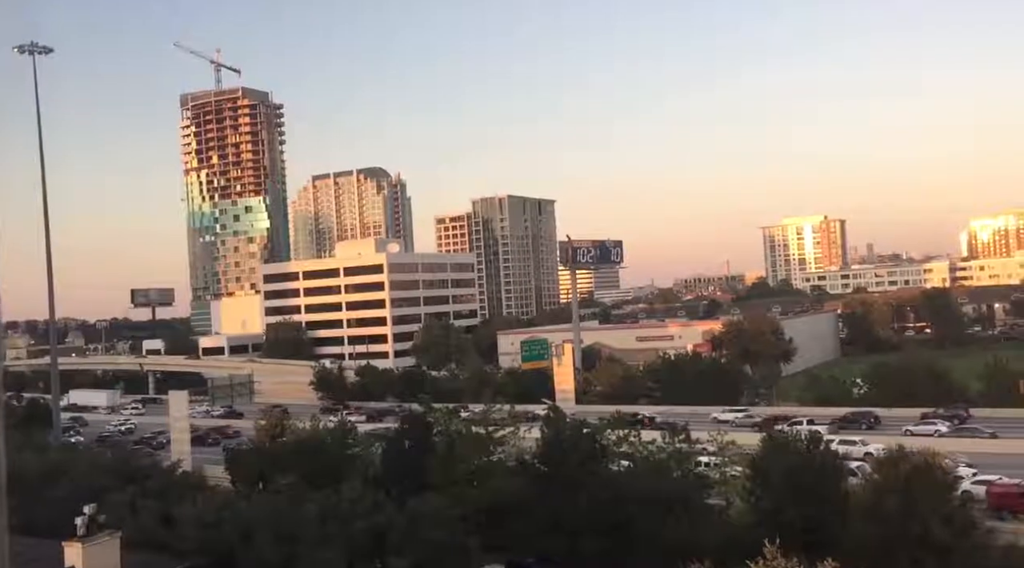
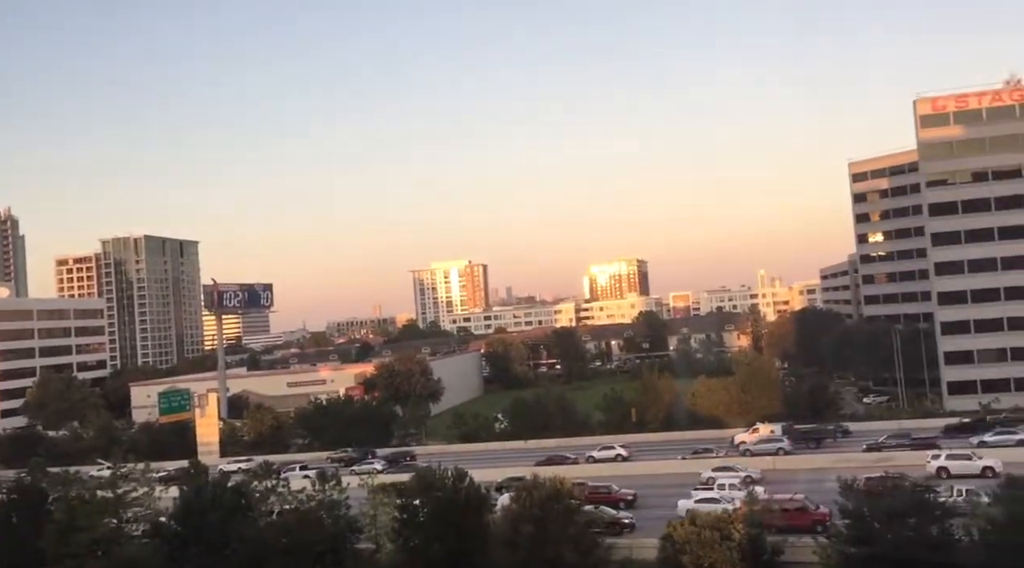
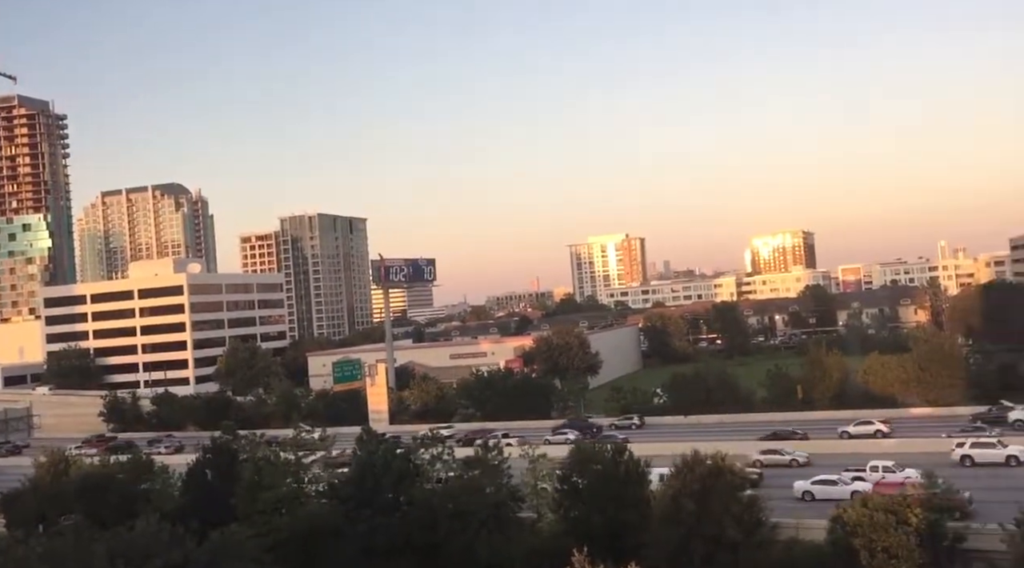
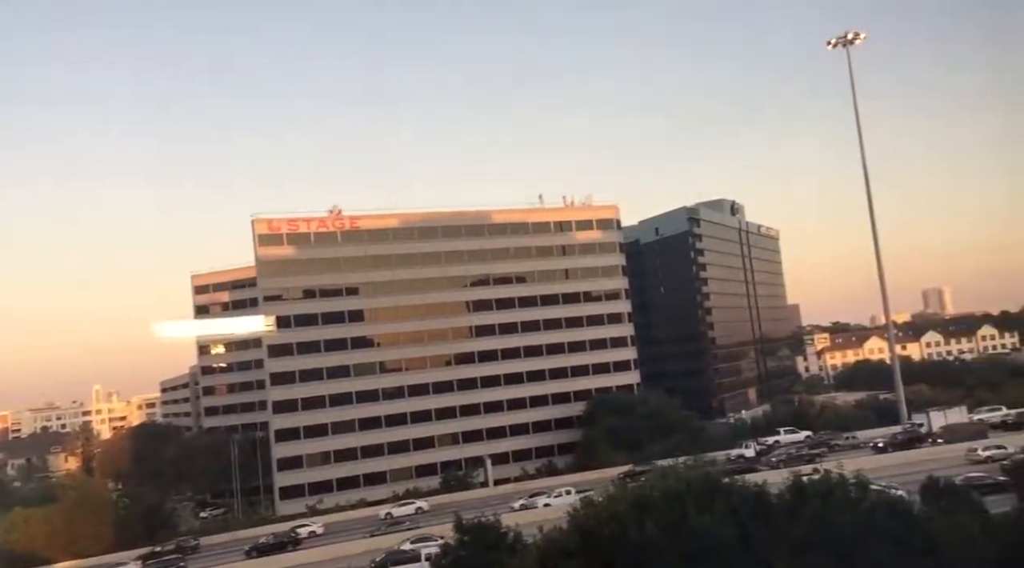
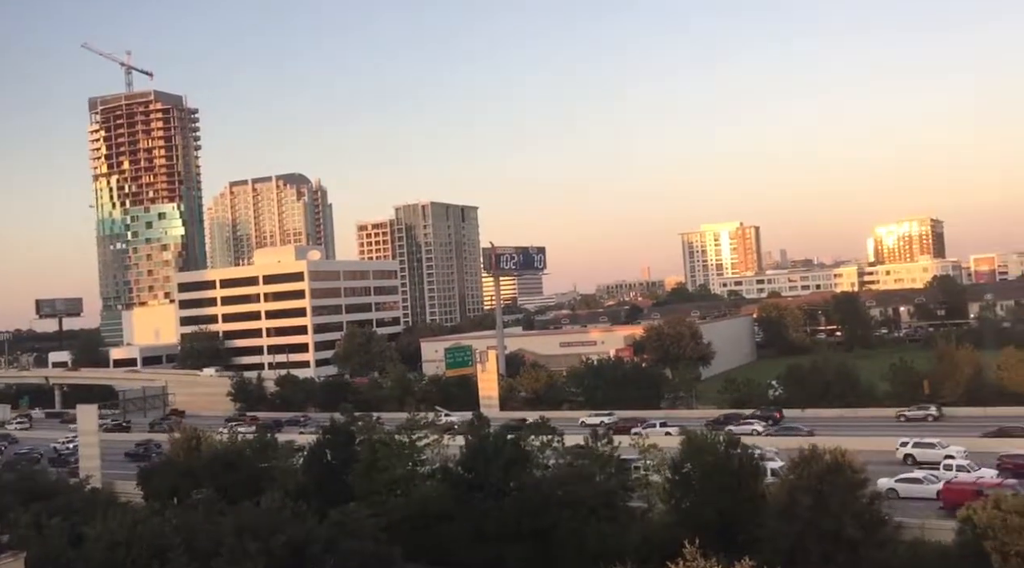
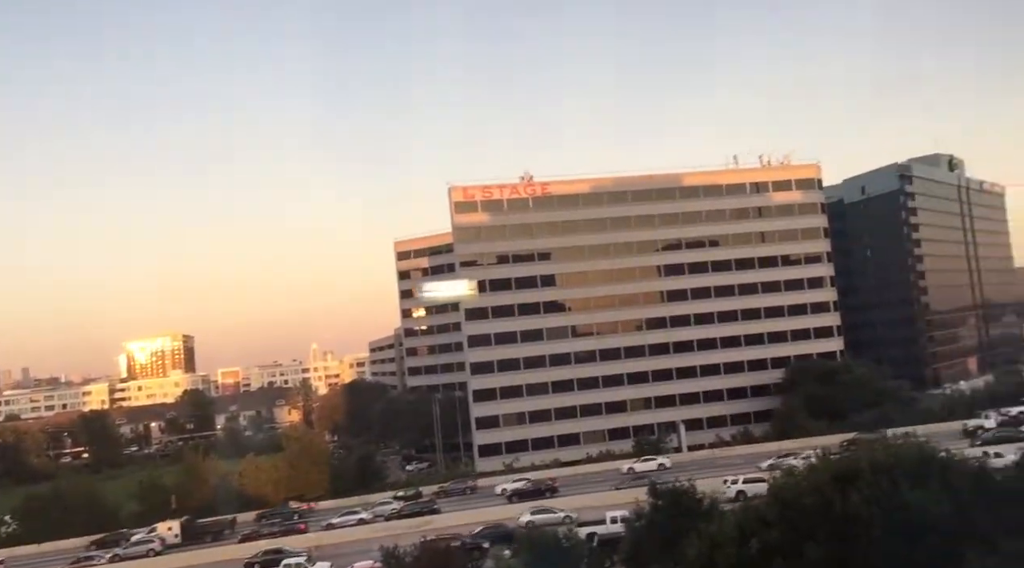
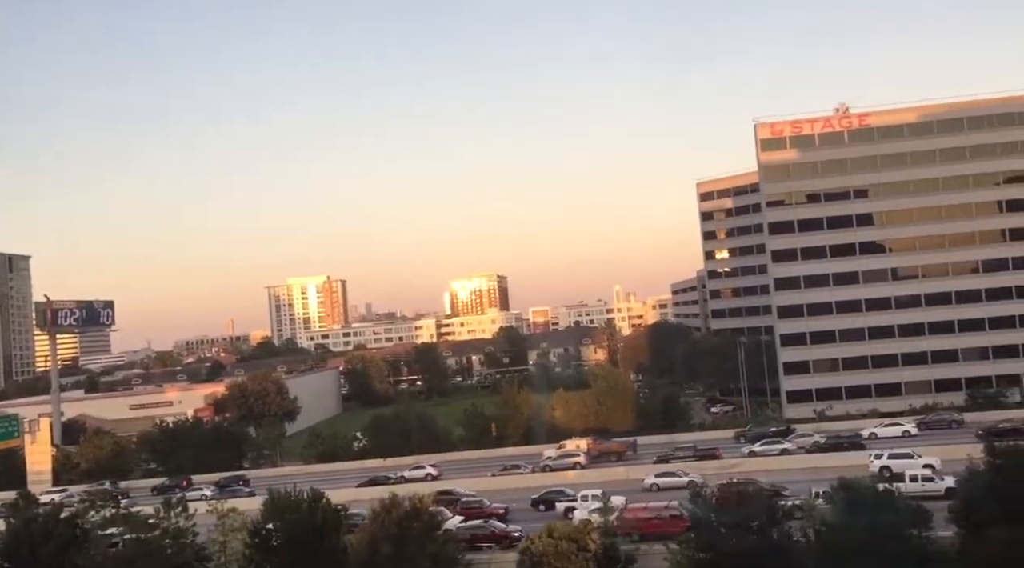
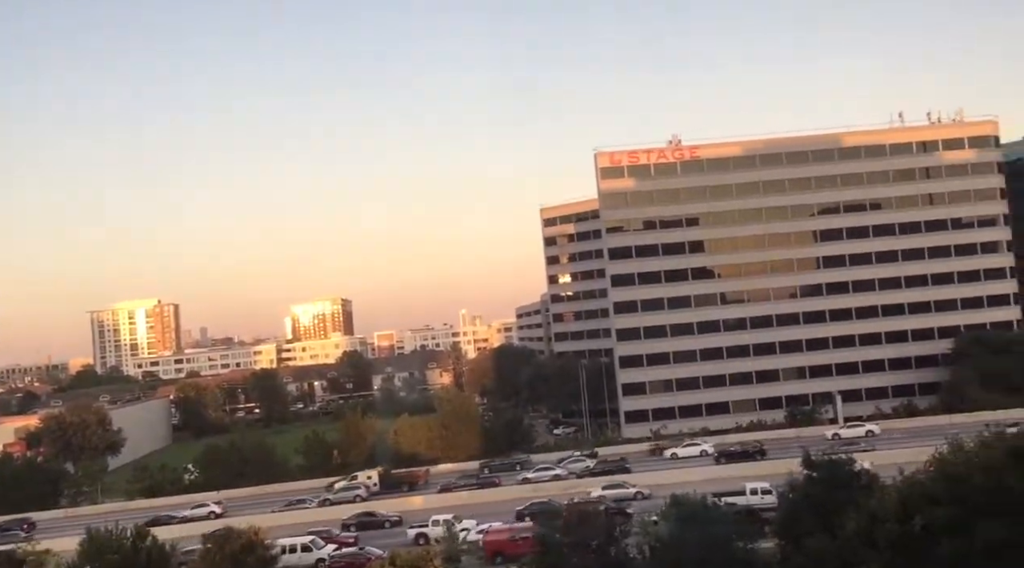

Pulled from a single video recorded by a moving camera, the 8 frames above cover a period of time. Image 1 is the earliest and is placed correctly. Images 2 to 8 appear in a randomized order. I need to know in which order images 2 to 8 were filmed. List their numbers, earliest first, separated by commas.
5, 3, 2, 7, 8, 6, 4
